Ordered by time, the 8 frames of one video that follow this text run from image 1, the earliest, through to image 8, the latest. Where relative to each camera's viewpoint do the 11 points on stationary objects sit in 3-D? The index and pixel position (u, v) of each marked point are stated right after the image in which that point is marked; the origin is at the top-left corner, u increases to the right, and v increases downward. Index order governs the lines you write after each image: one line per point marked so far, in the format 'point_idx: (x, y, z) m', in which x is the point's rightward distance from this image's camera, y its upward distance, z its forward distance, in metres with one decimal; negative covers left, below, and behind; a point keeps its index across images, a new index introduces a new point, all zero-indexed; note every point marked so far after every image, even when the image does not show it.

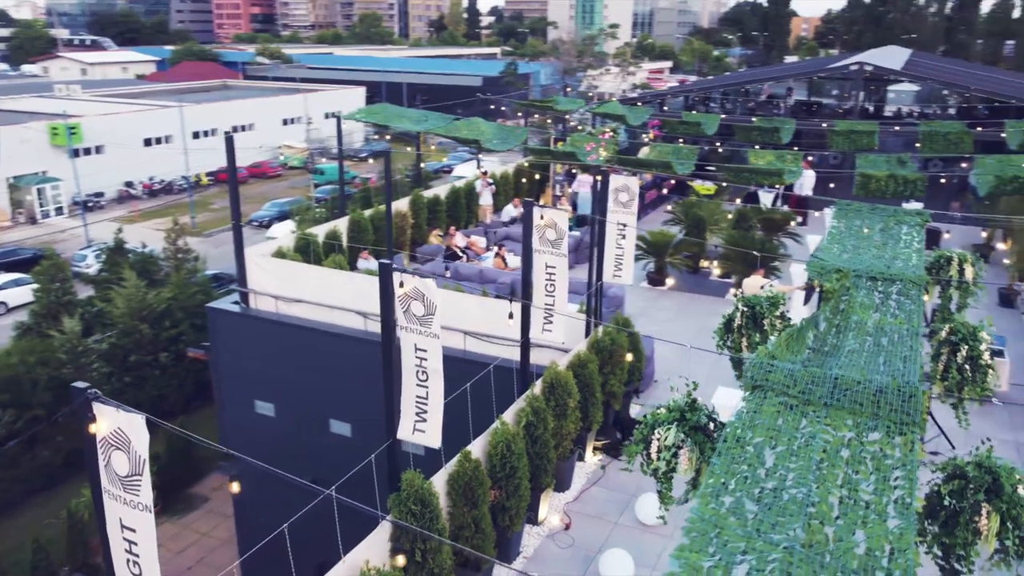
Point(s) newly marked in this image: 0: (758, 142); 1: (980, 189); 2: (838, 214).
0: (+5.2, +3.0, +17.1) m
1: (+6.6, +1.3, +11.1) m
2: (+3.5, +0.8, +8.4) m
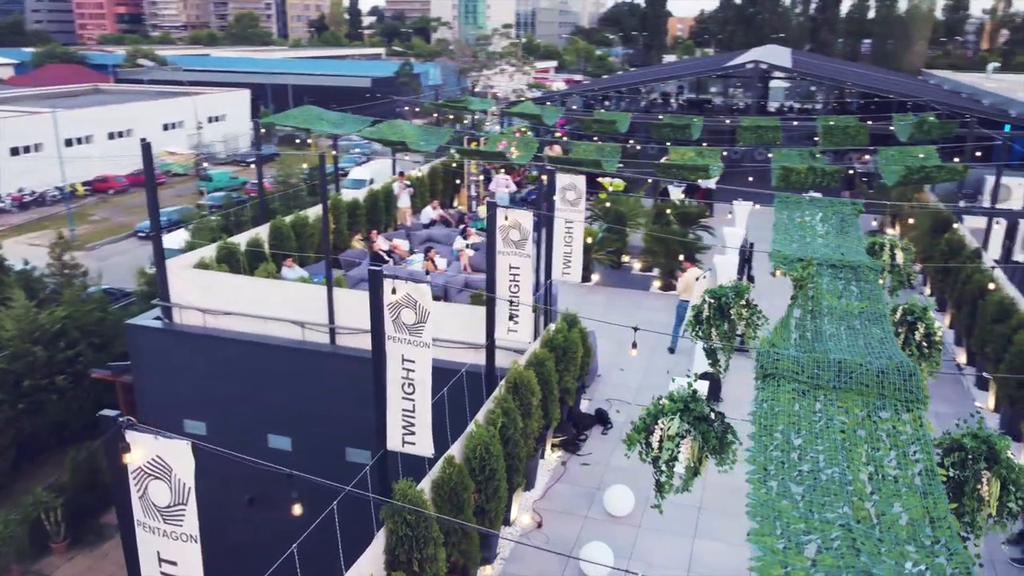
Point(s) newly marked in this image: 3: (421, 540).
0: (+3.4, +3.2, +17.7) m
1: (+5.6, +1.6, +11.9) m
2: (+3.0, +0.9, +8.9) m
3: (-0.6, -1.7, +5.7) m
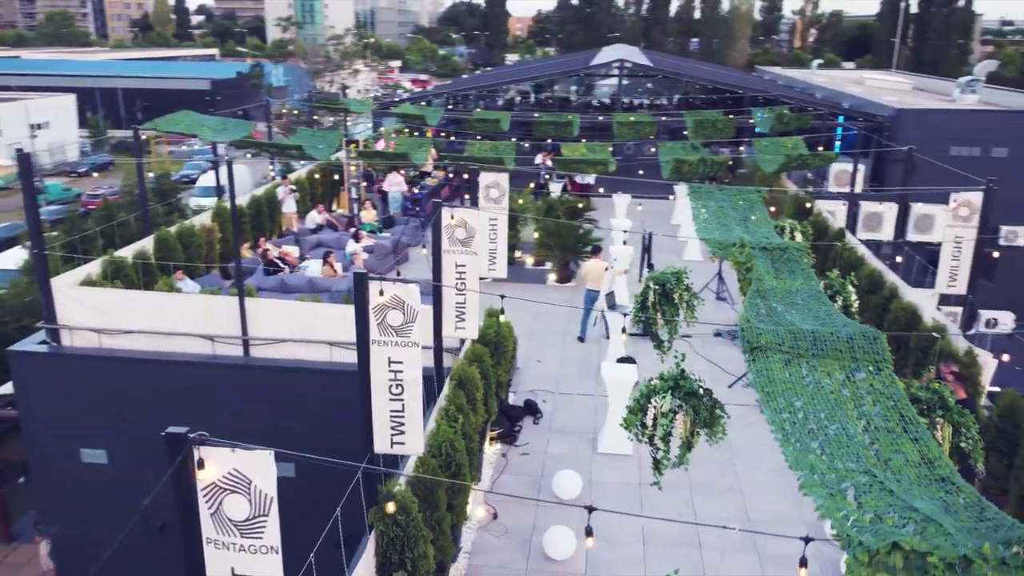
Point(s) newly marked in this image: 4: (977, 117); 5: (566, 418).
0: (+0.9, +3.4, +18.2) m
1: (+4.2, +1.9, +13.0) m
2: (+2.2, +1.1, +9.5) m
3: (-0.7, -1.8, +5.7) m
4: (+11.1, +4.1, +19.6) m
5: (+0.7, -1.6, +9.9) m
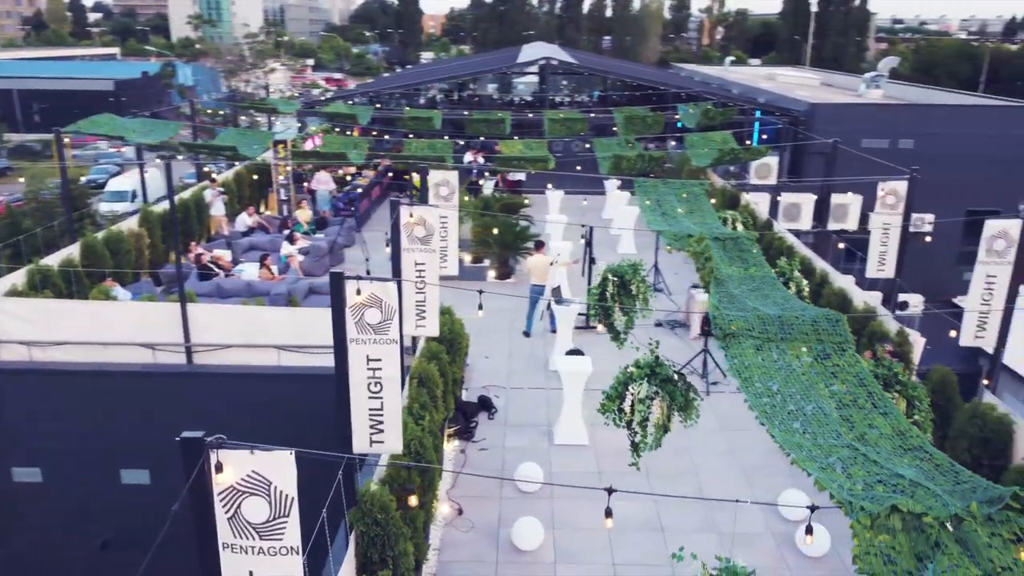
0: (-0.6, +3.5, +18.3) m
1: (+3.2, +2.1, +13.4) m
2: (+1.6, +1.2, +9.7) m
3: (-0.8, -1.7, +5.7) m
4: (+9.4, +4.4, +20.7) m
5: (+0.1, -1.5, +10.1) m
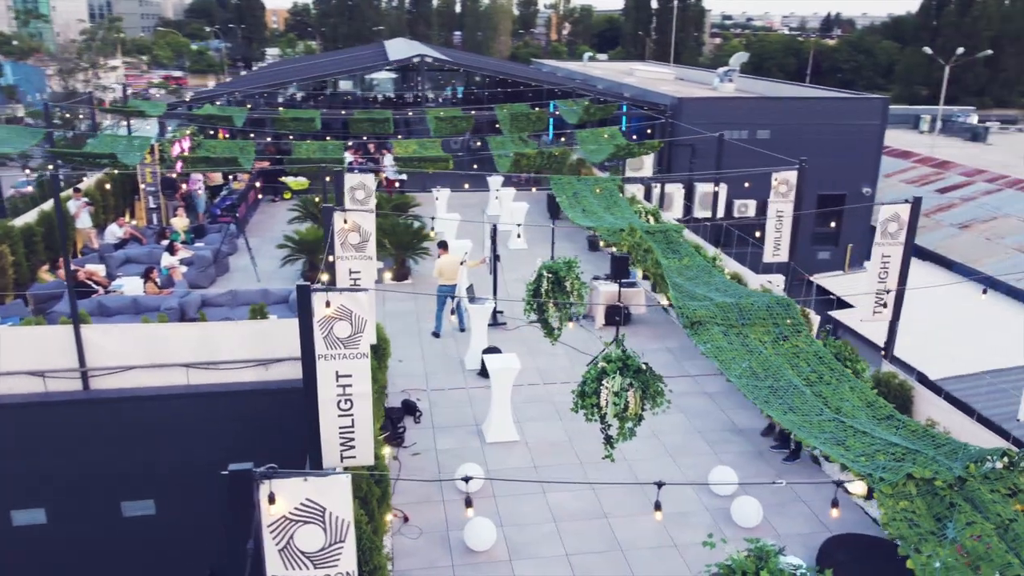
0: (-3.2, +3.4, +18.0) m
1: (+1.5, +2.2, +13.8) m
2: (+0.5, +1.2, +9.9) m
3: (-1.0, -1.8, +5.6) m
4: (+6.2, +4.9, +22.0) m
5: (-0.8, -1.5, +10.0) m
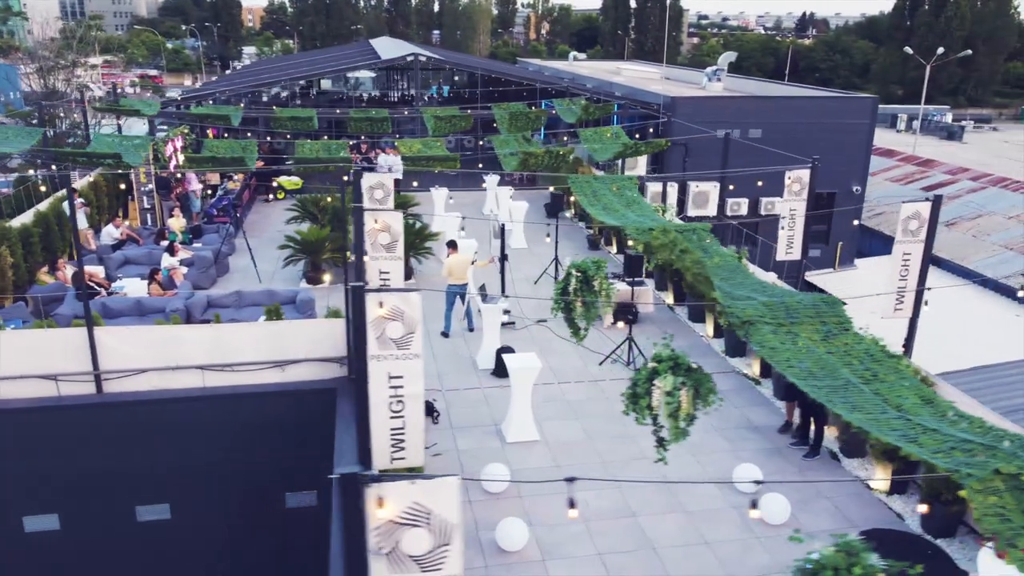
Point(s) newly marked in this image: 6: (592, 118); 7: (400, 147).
0: (-3.2, +3.4, +17.9) m
1: (+1.6, +2.2, +13.8) m
2: (+0.7, +1.2, +9.9) m
3: (-0.7, -1.8, +5.6) m
4: (+6.1, +5.0, +22.1) m
5: (-0.6, -1.5, +10.0) m
6: (+1.8, +3.9, +18.6) m
7: (-1.9, +2.4, +13.9) m
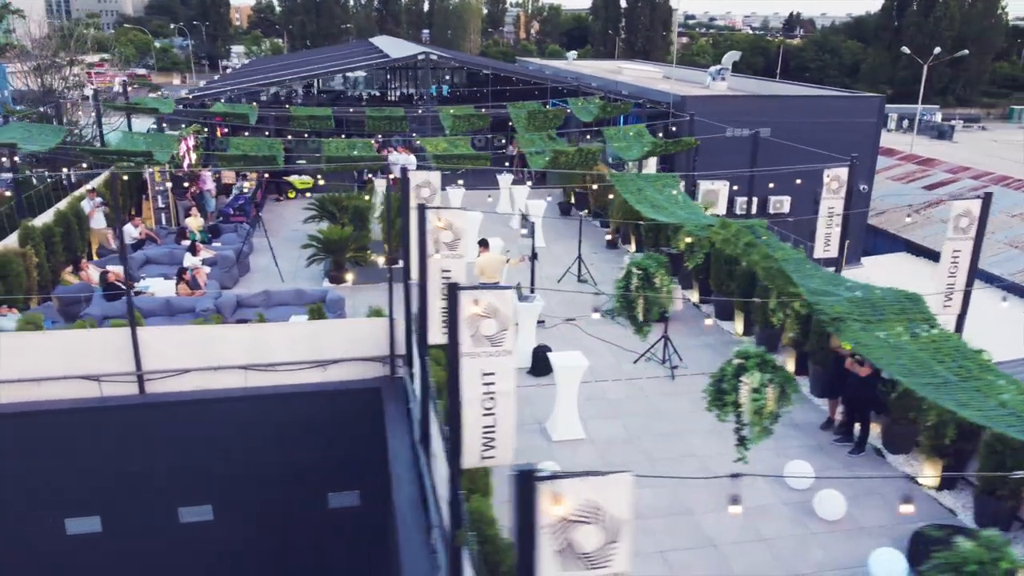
0: (-2.8, +3.4, +17.8) m
1: (+2.0, +2.3, +13.8) m
2: (+1.2, +1.3, +9.9) m
3: (-0.1, -1.8, +5.6) m
4: (+6.4, +5.0, +22.2) m
5: (-0.1, -1.5, +10.0) m
6: (+2.2, +3.9, +18.6) m
7: (-1.5, +2.4, +13.8) m
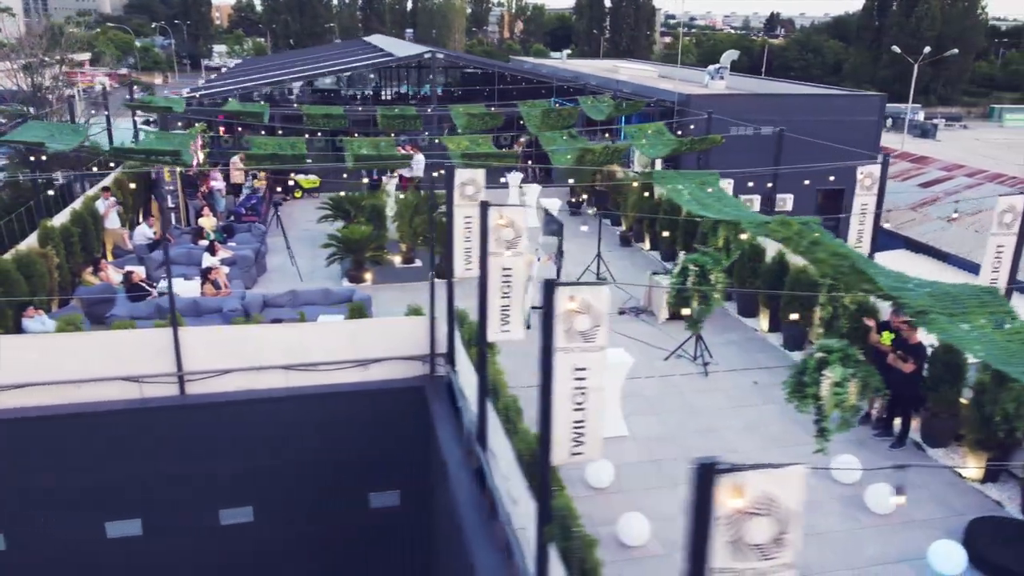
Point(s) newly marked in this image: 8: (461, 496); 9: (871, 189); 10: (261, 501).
0: (-2.6, +3.4, +17.7) m
1: (+2.4, +2.3, +13.9) m
2: (+1.7, +1.3, +10.0) m
3: (+0.5, -1.8, +5.6) m
4: (+6.5, +5.1, +22.3) m
5: (+0.4, -1.5, +10.0) m
6: (+2.4, +3.9, +18.7) m
7: (-1.1, +2.4, +13.8) m
8: (-0.5, -1.9, +7.5) m
9: (+4.7, +1.3, +10.9) m
10: (-2.9, -2.5, +9.6) m
